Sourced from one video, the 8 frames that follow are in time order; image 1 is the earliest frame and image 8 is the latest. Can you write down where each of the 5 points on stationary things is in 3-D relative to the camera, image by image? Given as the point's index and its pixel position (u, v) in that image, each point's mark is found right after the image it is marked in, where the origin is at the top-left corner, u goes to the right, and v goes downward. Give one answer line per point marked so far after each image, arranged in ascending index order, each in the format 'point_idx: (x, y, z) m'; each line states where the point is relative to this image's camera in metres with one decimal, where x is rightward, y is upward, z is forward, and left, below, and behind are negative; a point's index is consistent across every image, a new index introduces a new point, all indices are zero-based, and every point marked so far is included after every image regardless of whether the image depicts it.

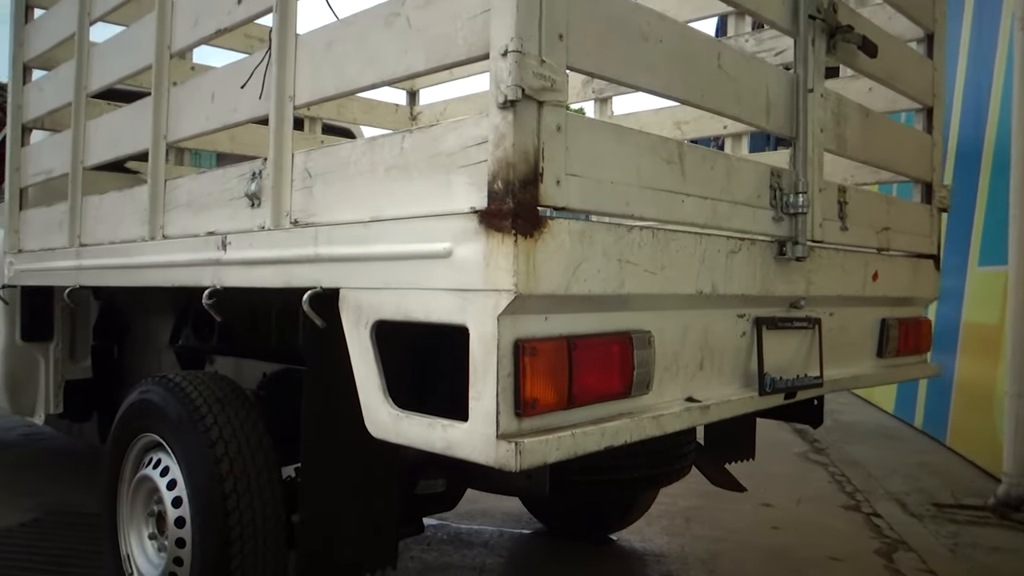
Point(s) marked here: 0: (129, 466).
0: (-1.2, -0.6, +2.4) m
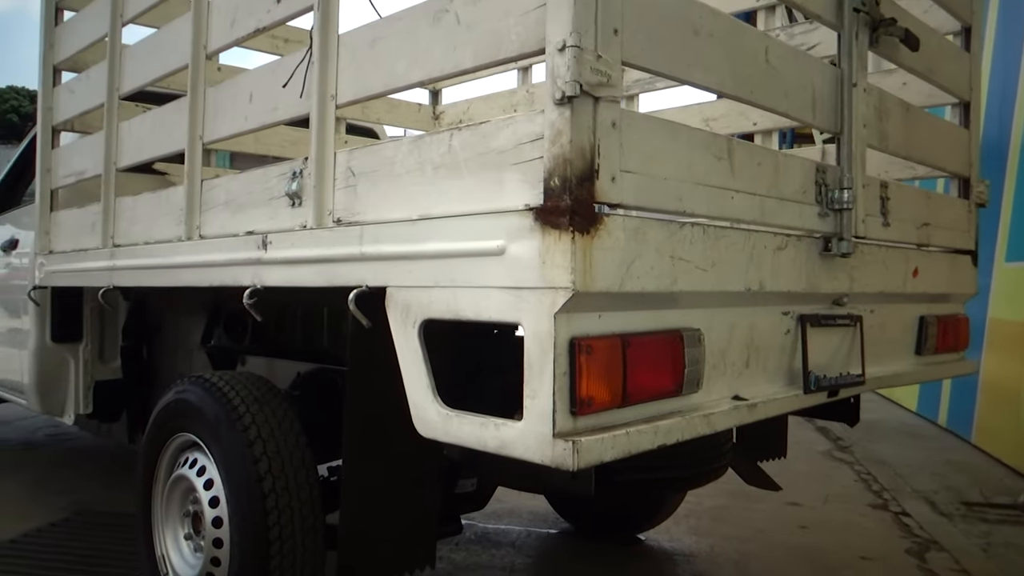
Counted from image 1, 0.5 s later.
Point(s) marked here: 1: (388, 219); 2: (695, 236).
0: (-1.1, -0.6, +2.5) m
1: (-0.3, +0.1, +1.6) m
2: (+0.4, +0.1, +1.5) m
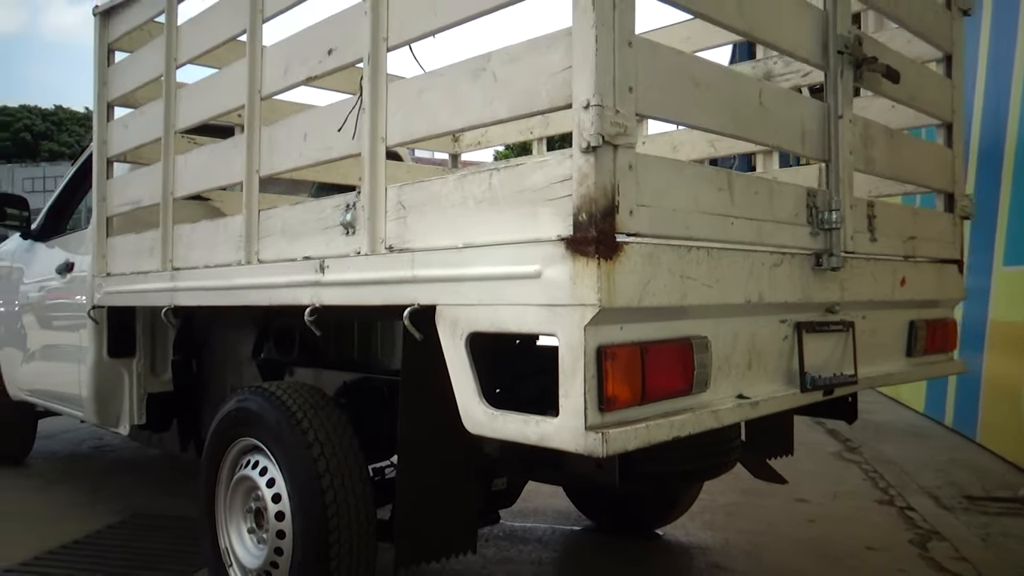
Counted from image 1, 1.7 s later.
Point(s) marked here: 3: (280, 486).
0: (-1.0, -0.6, +2.7) m
1: (-0.2, +0.1, +1.9) m
2: (+0.4, +0.1, +1.8) m
3: (-0.8, -0.6, +2.5) m
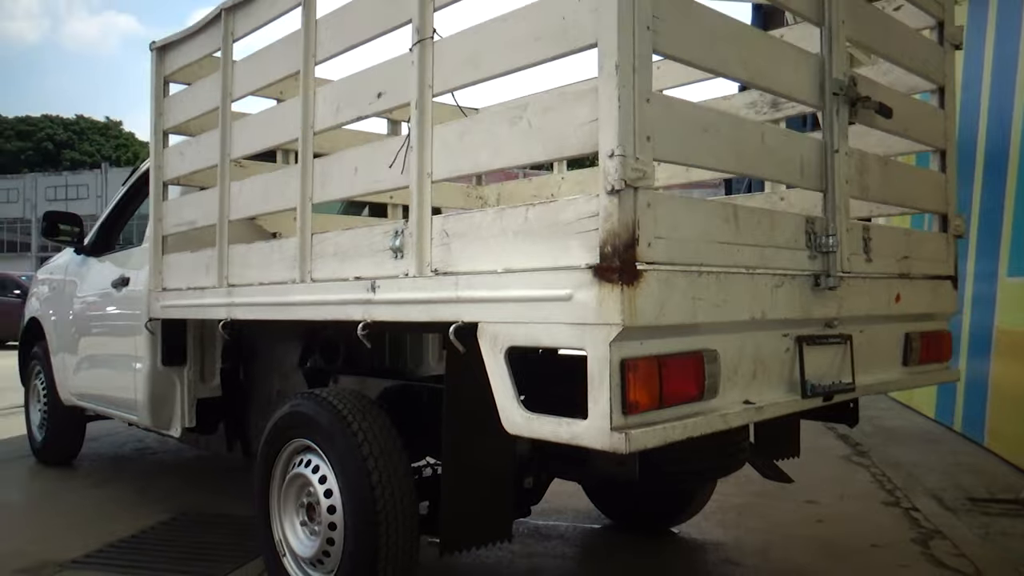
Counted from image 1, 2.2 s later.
0: (-0.9, -0.7, +3.0) m
1: (-0.1, +0.1, +2.1) m
2: (+0.5, 0.0, +2.0) m
3: (-0.7, -0.7, +2.7) m
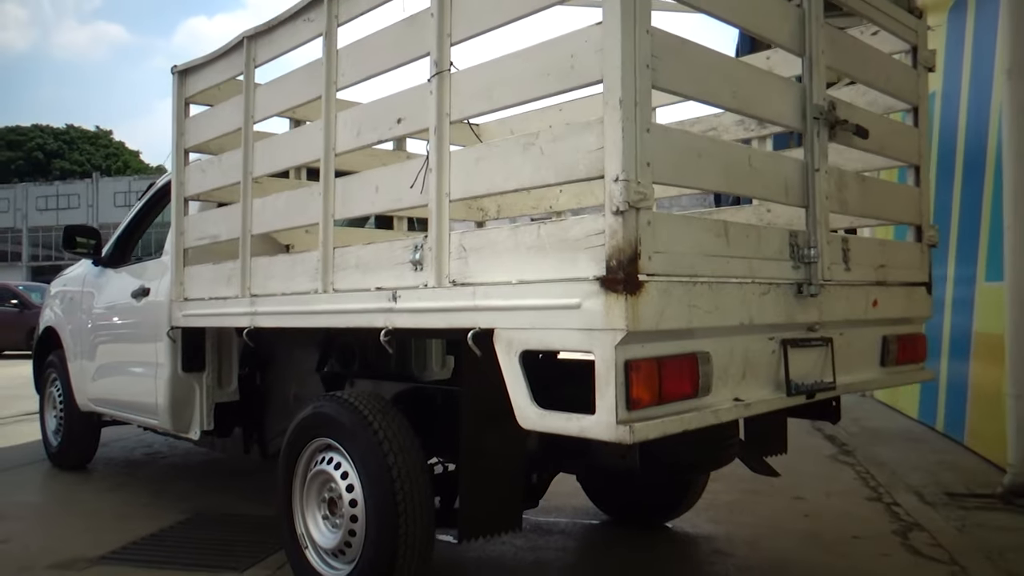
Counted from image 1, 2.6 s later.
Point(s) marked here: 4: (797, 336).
0: (-0.9, -0.7, +3.2) m
1: (-0.1, 0.0, +2.4) m
2: (+0.6, 0.0, +2.3) m
3: (-0.6, -0.7, +3.0) m
4: (+1.0, -0.2, +2.7) m
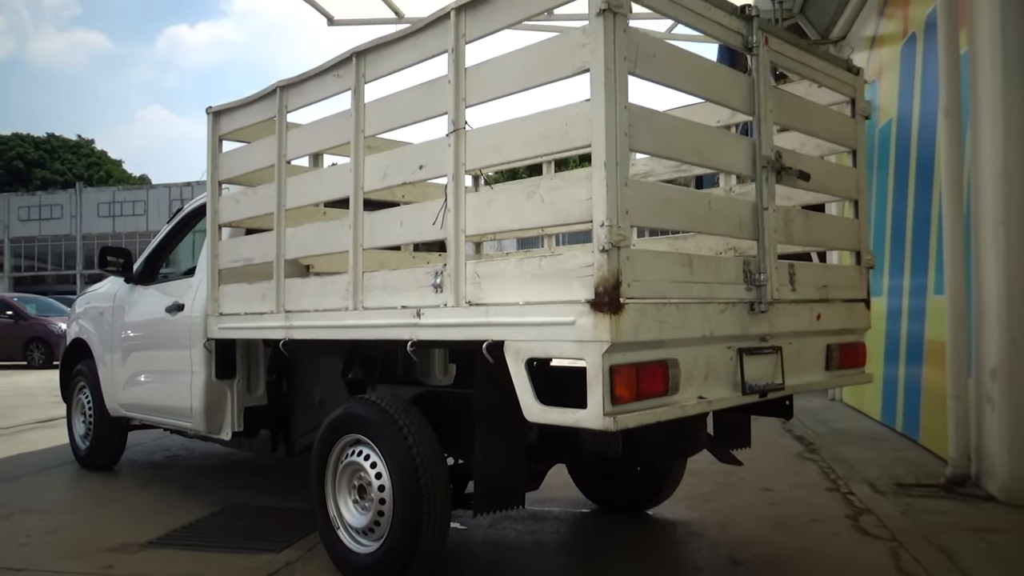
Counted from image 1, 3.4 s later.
0: (-0.9, -0.8, +3.7) m
1: (0.0, -0.1, +2.9) m
2: (+0.6, -0.1, +2.8) m
3: (-0.6, -0.8, +3.5) m
4: (+1.0, -0.2, +3.3) m
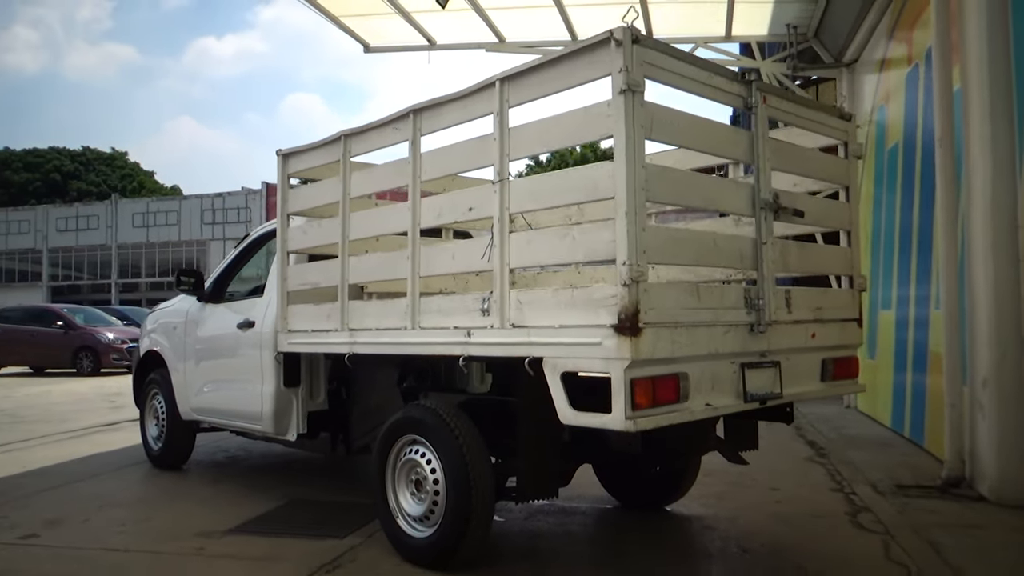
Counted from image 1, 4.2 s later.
0: (-0.7, -1.0, +4.3) m
1: (+0.1, -0.2, +3.5) m
2: (+0.8, -0.2, +3.4) m
3: (-0.4, -1.0, +4.1) m
4: (+1.2, -0.4, +3.8) m
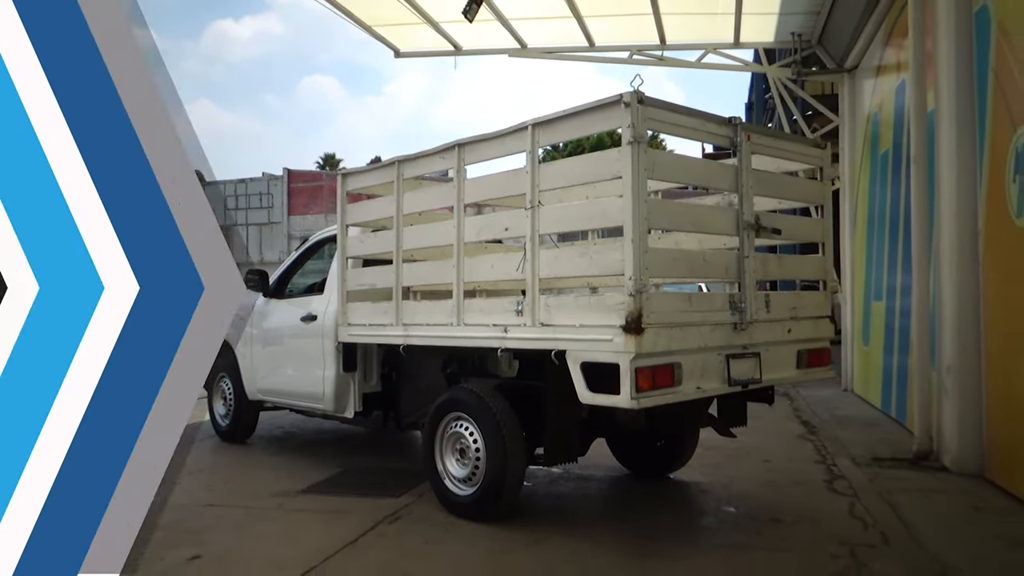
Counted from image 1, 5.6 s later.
0: (-0.5, -1.0, +5.3) m
1: (+0.3, -0.2, +4.4) m
2: (+0.9, -0.2, +4.3) m
3: (-0.2, -1.0, +5.0) m
4: (+1.4, -0.4, +4.7) m
